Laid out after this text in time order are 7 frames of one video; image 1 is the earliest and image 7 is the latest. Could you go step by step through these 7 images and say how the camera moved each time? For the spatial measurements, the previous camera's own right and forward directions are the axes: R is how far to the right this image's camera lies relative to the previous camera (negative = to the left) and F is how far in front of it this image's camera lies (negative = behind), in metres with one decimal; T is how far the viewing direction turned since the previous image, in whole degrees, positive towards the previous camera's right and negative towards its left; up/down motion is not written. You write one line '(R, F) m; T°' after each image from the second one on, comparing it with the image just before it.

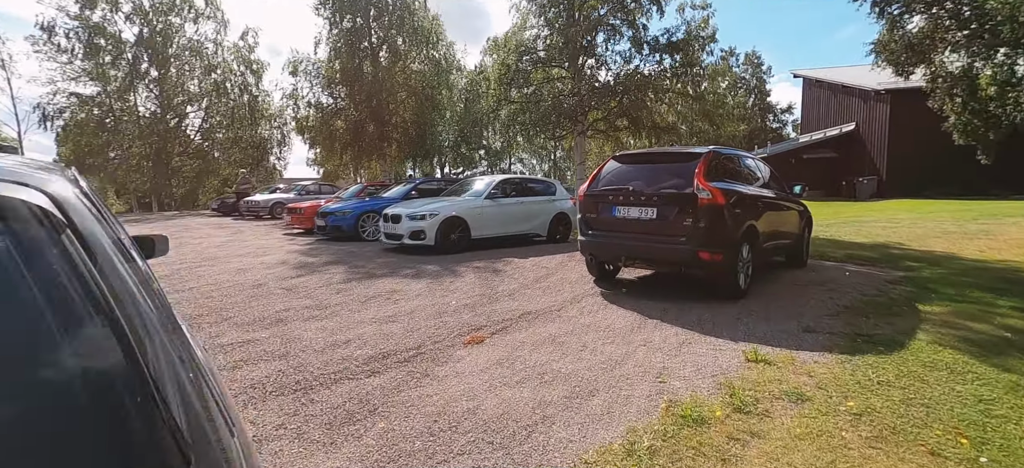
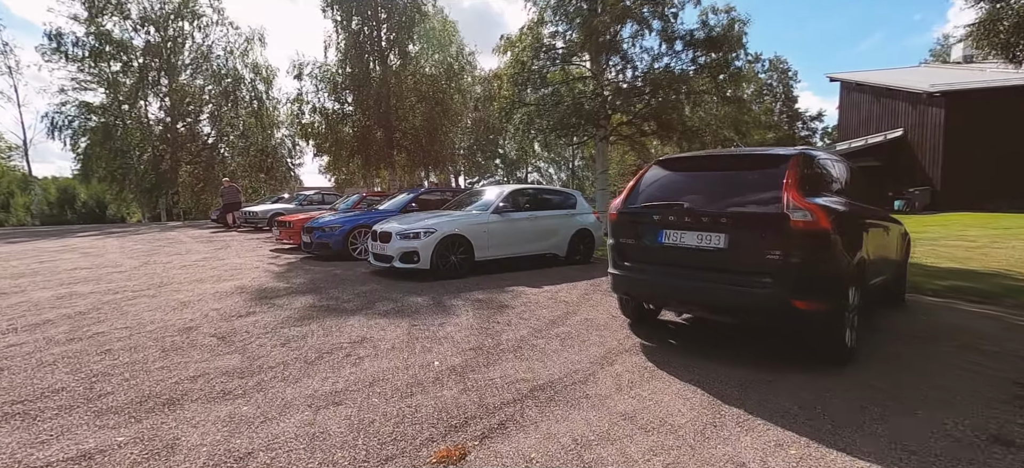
(+0.1, +1.5) m; -2°
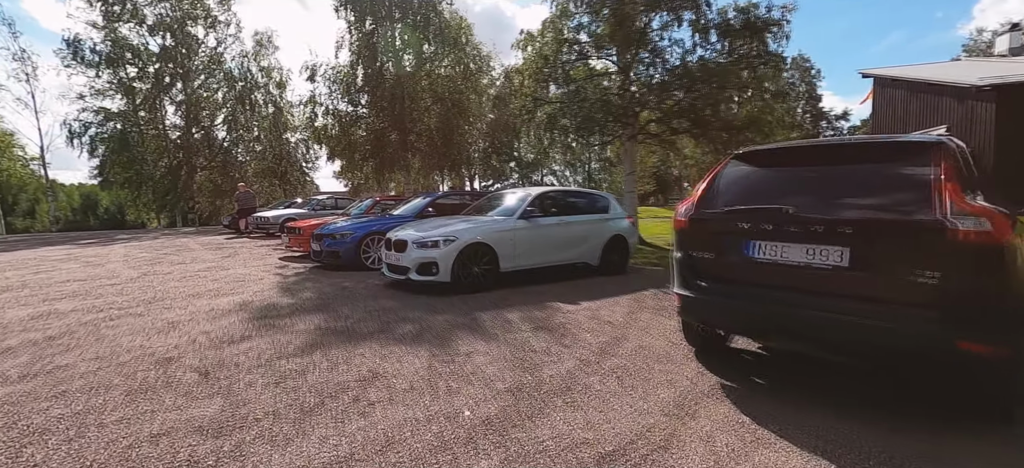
(-0.2, +0.8) m; -2°
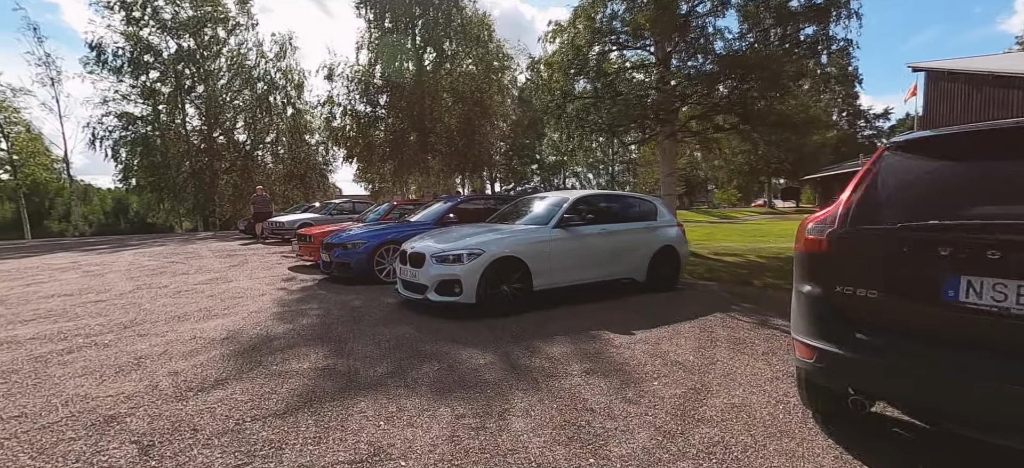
(-0.2, +1.0) m; -2°
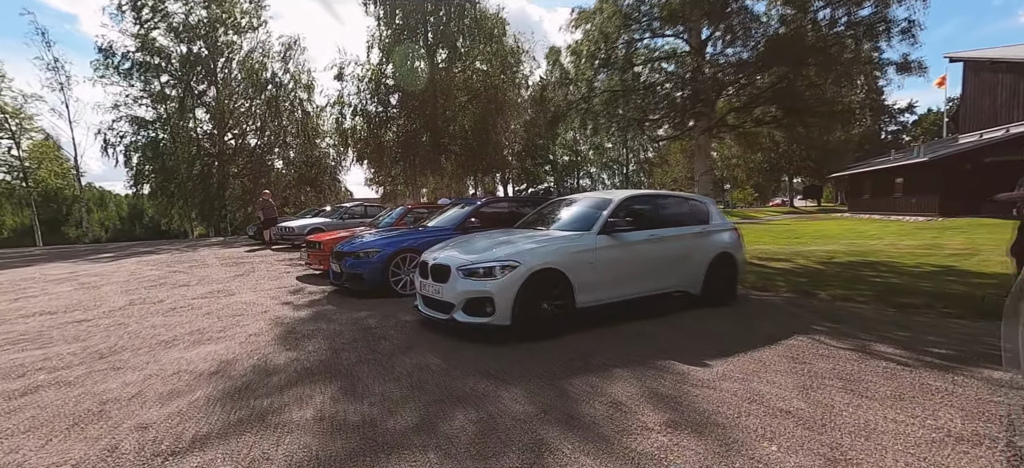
(-0.3, +0.8) m; -1°
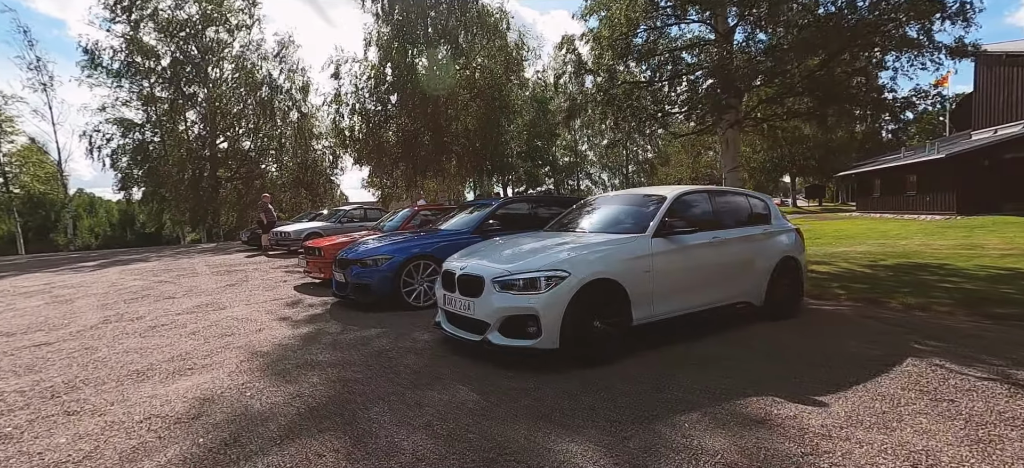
(-0.4, +0.8) m; +1°
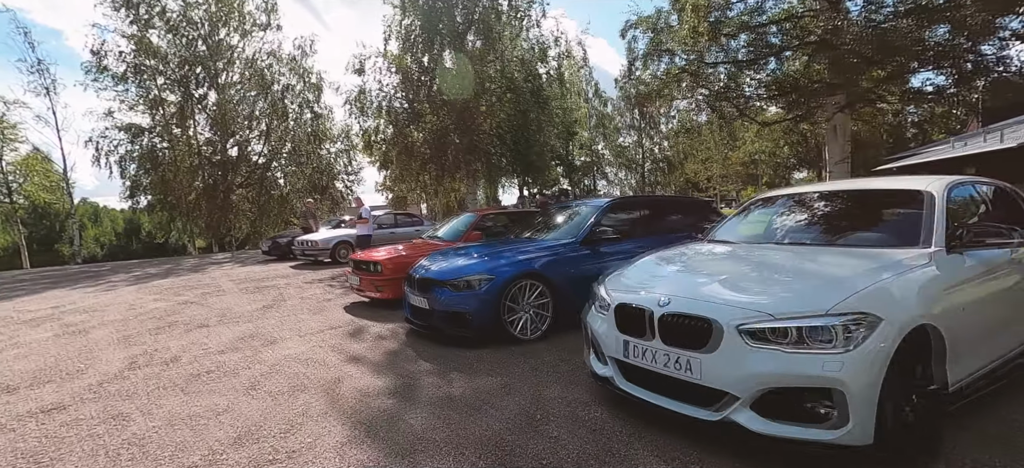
(-1.4, +1.4) m; 0°
